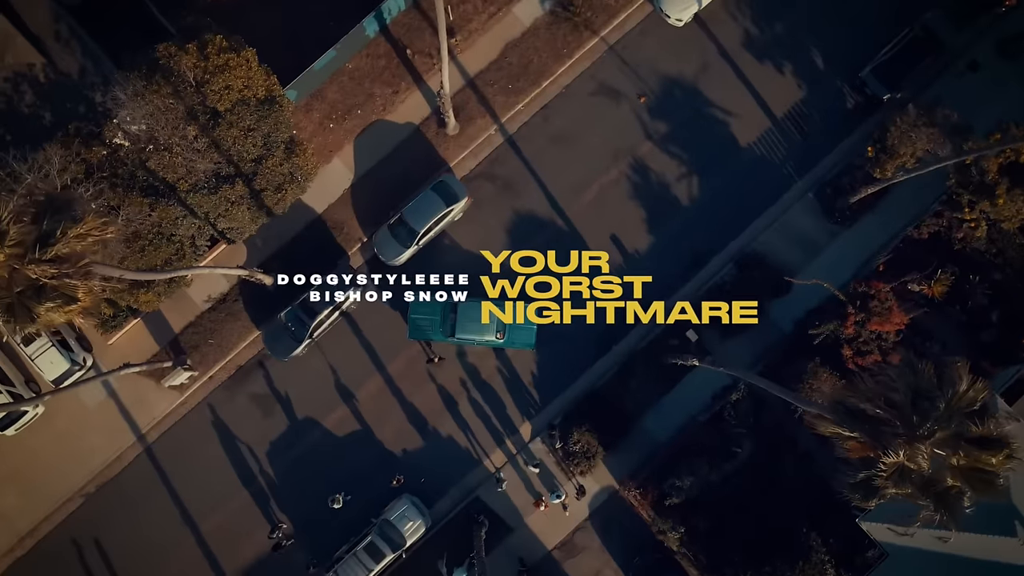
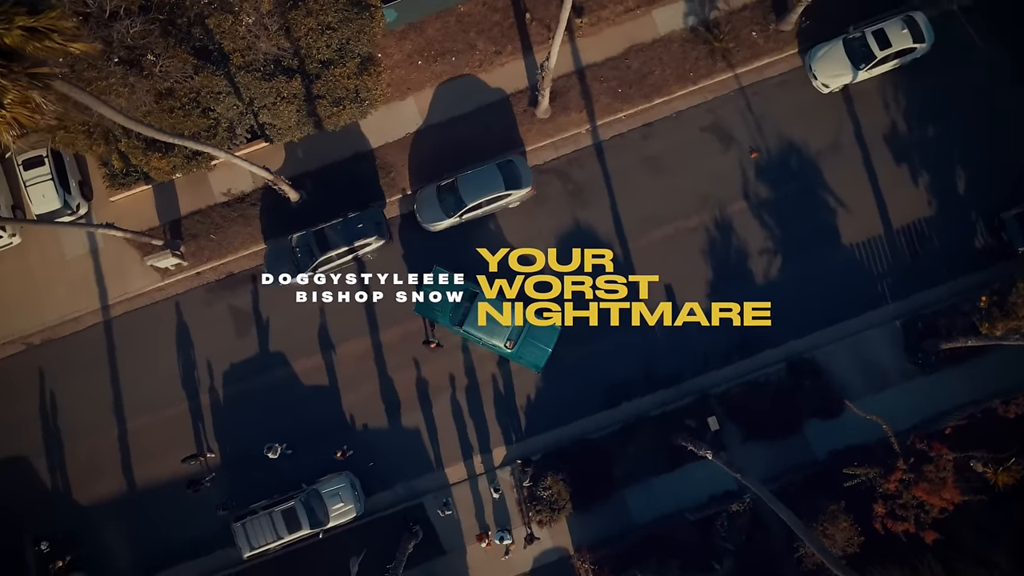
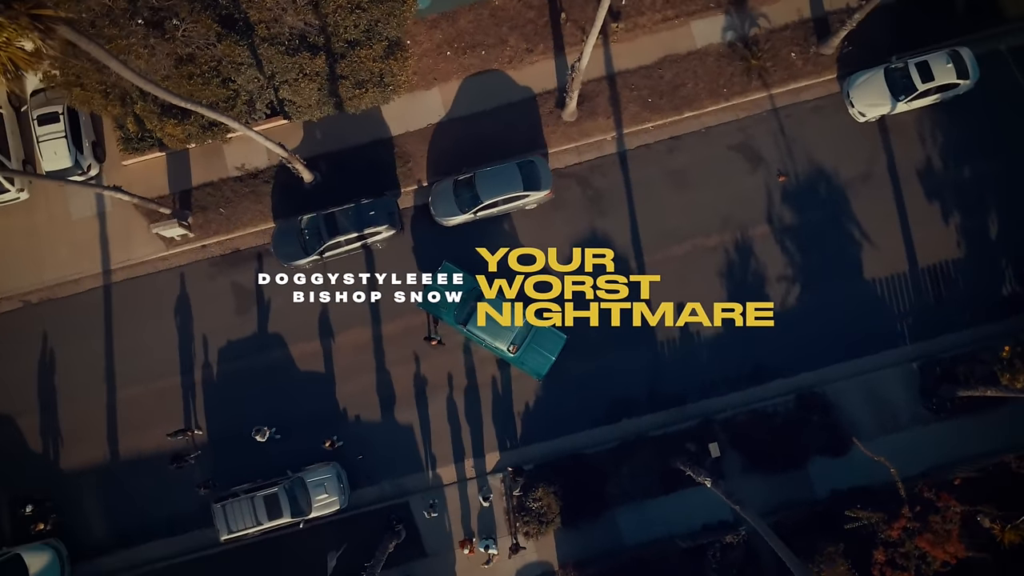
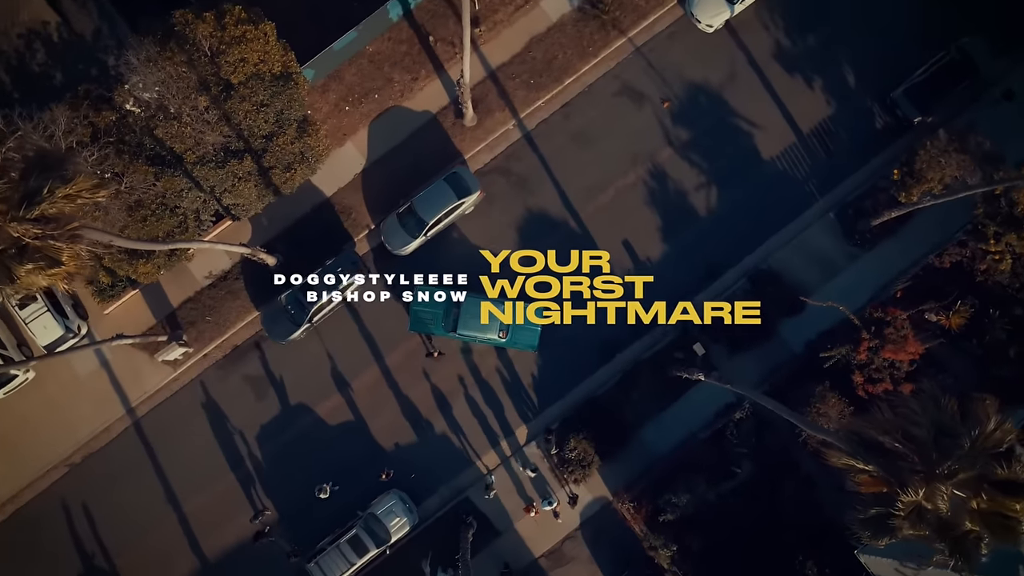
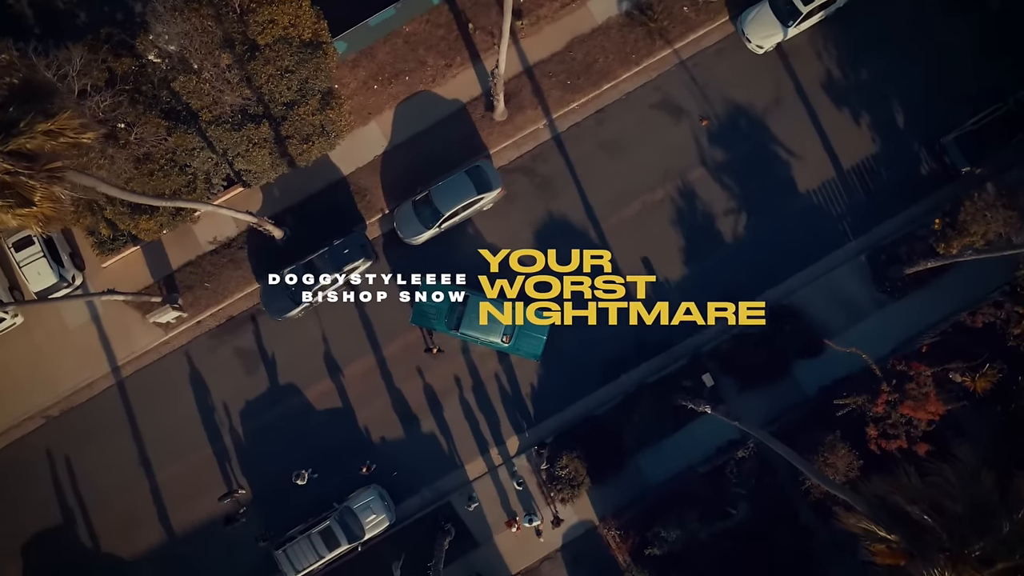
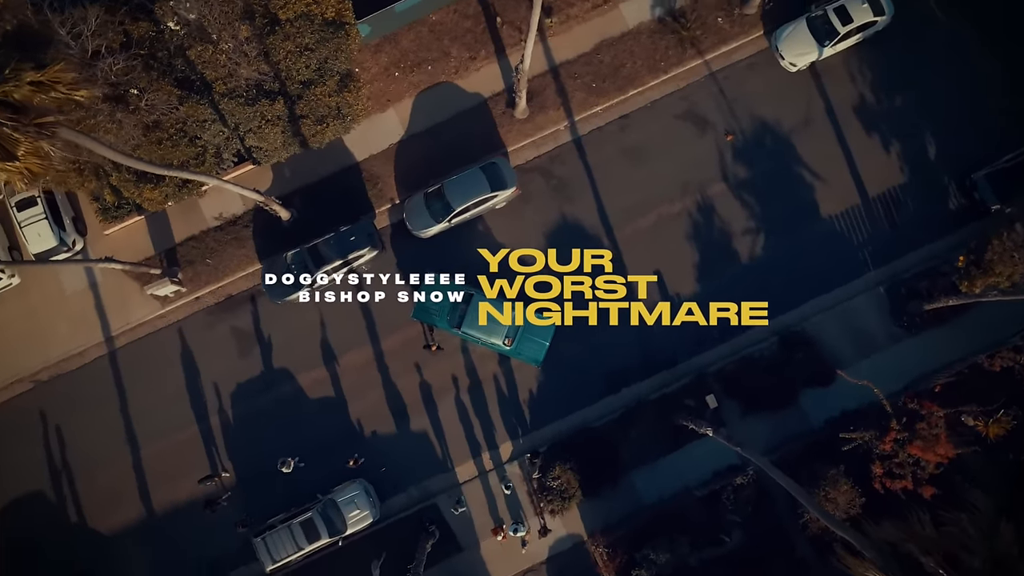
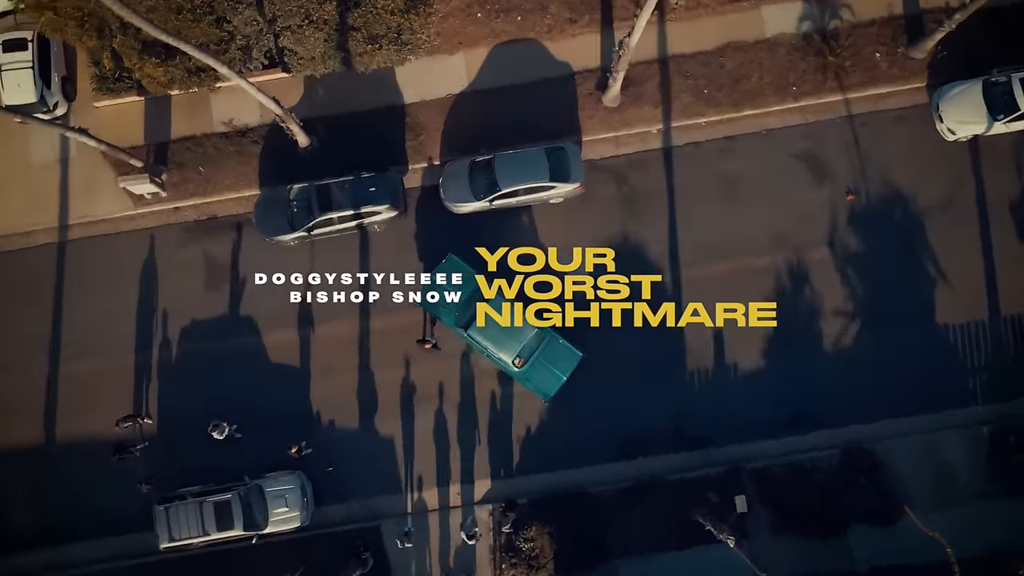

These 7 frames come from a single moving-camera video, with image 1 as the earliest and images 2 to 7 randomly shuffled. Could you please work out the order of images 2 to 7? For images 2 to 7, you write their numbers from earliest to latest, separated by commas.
4, 5, 6, 2, 3, 7
